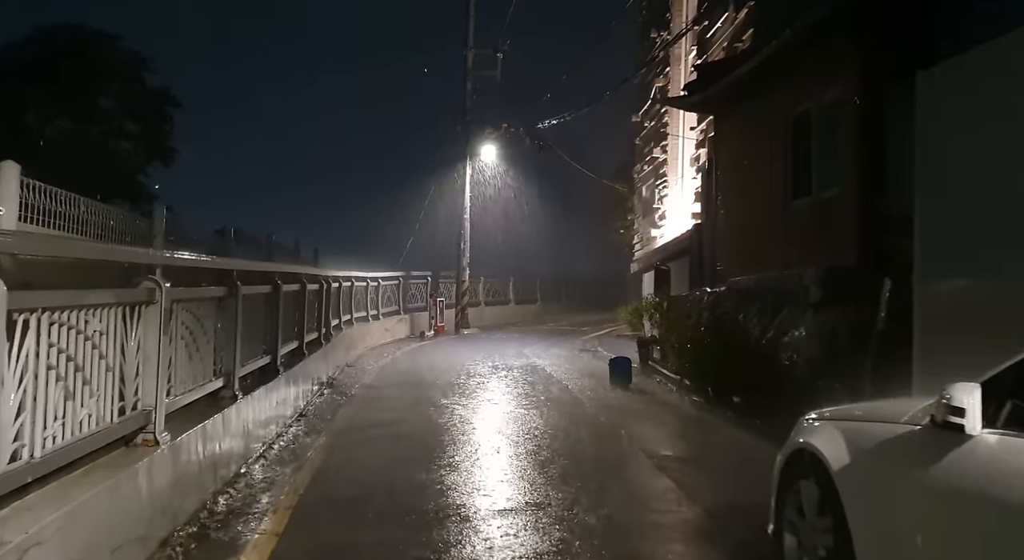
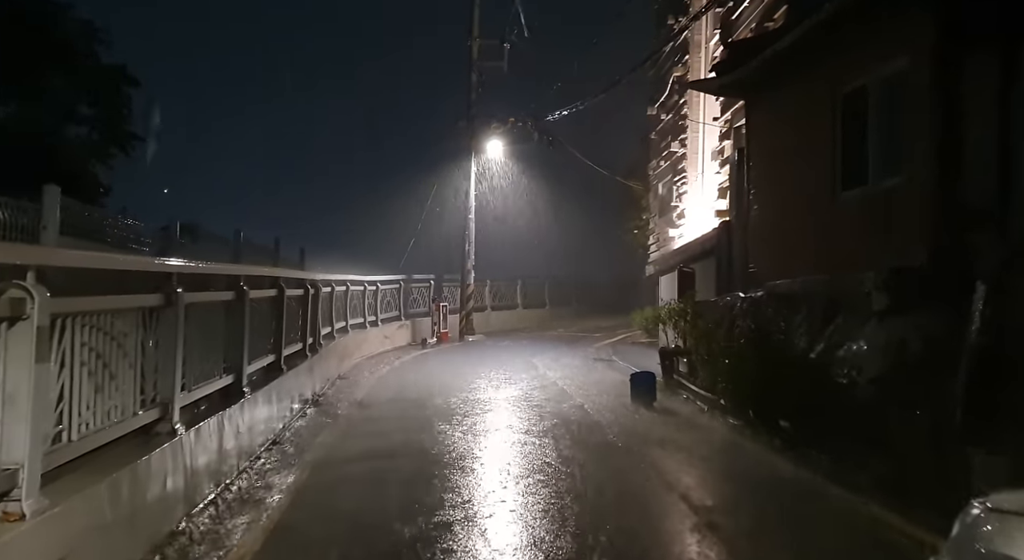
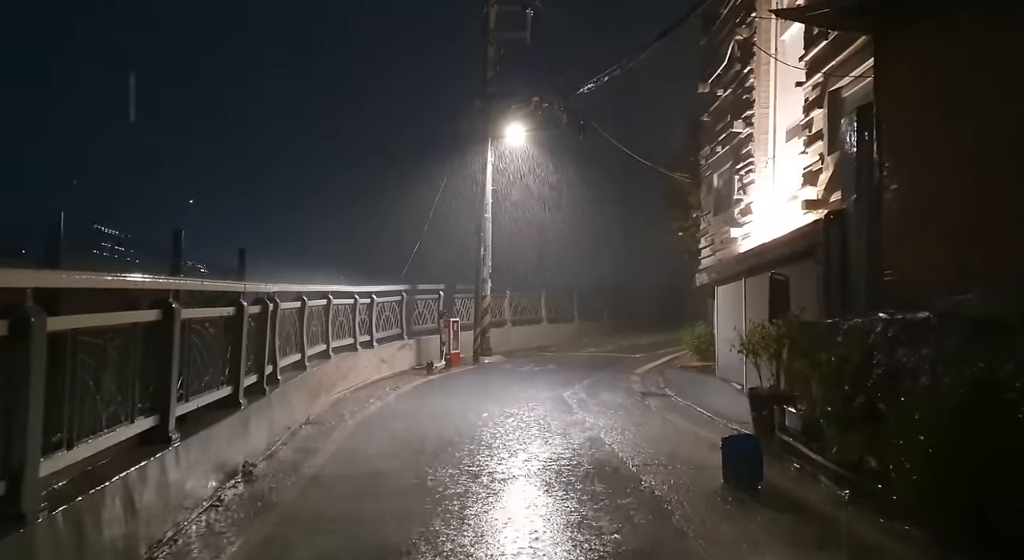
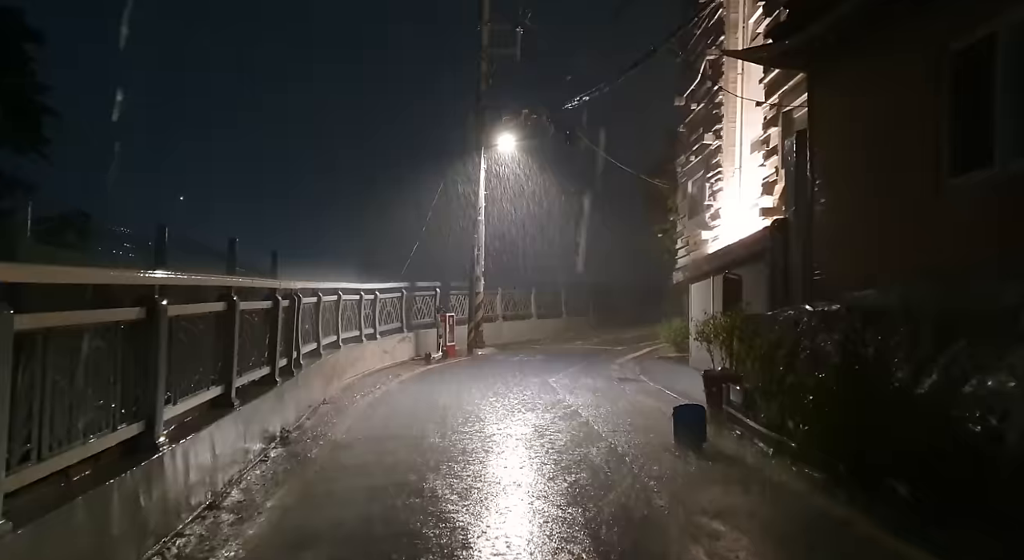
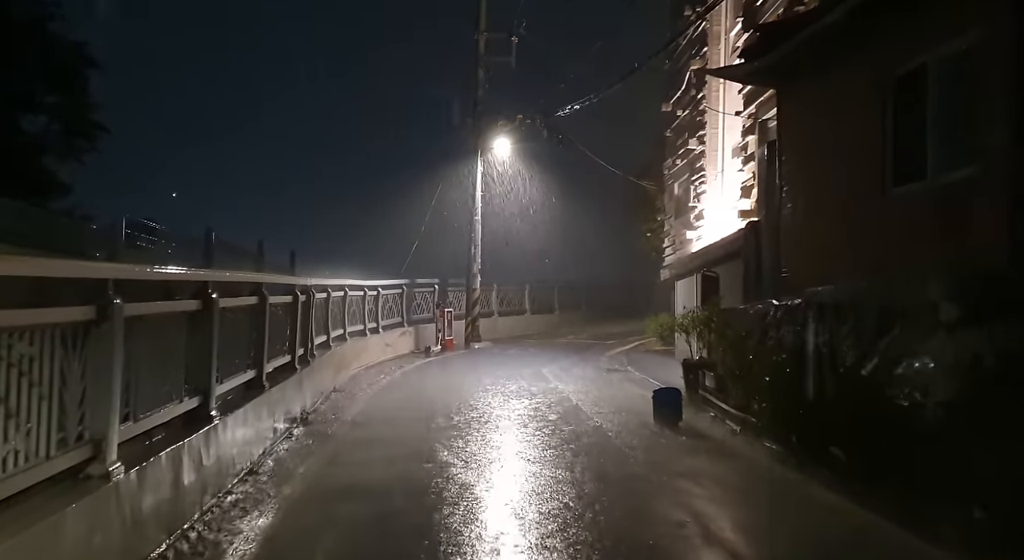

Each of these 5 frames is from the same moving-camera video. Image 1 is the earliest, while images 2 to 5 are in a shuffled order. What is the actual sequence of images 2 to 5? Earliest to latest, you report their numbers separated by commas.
2, 5, 4, 3
